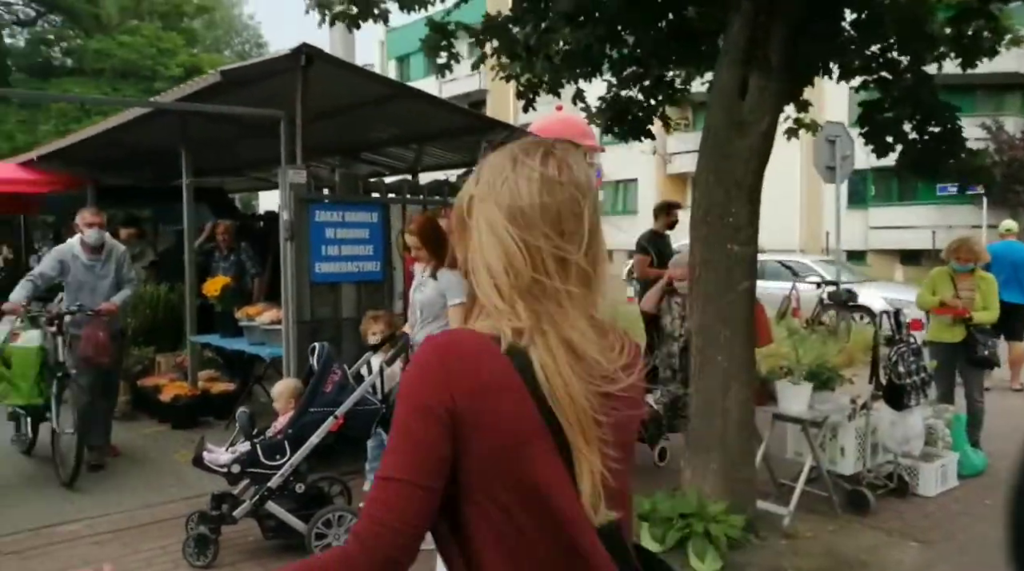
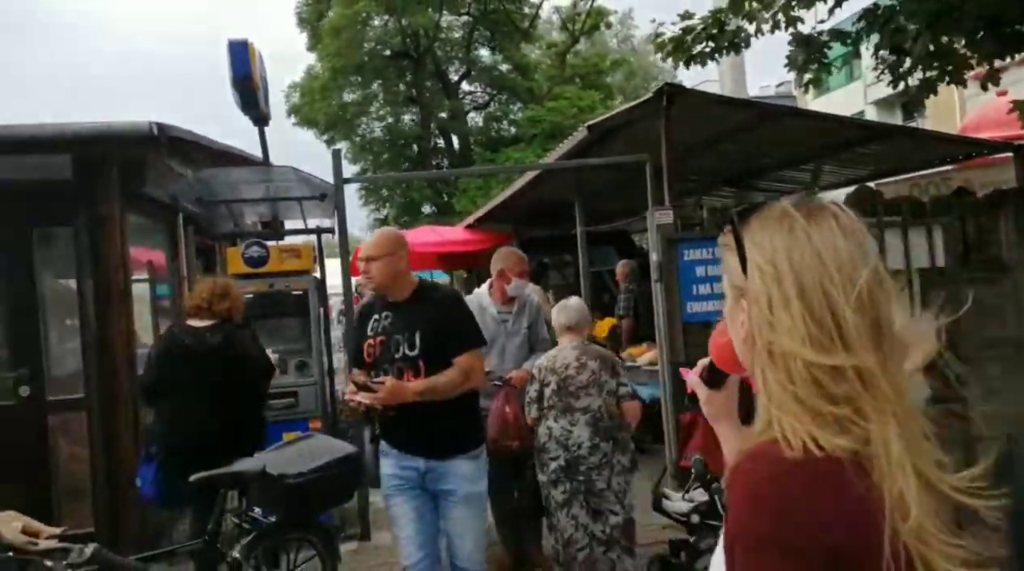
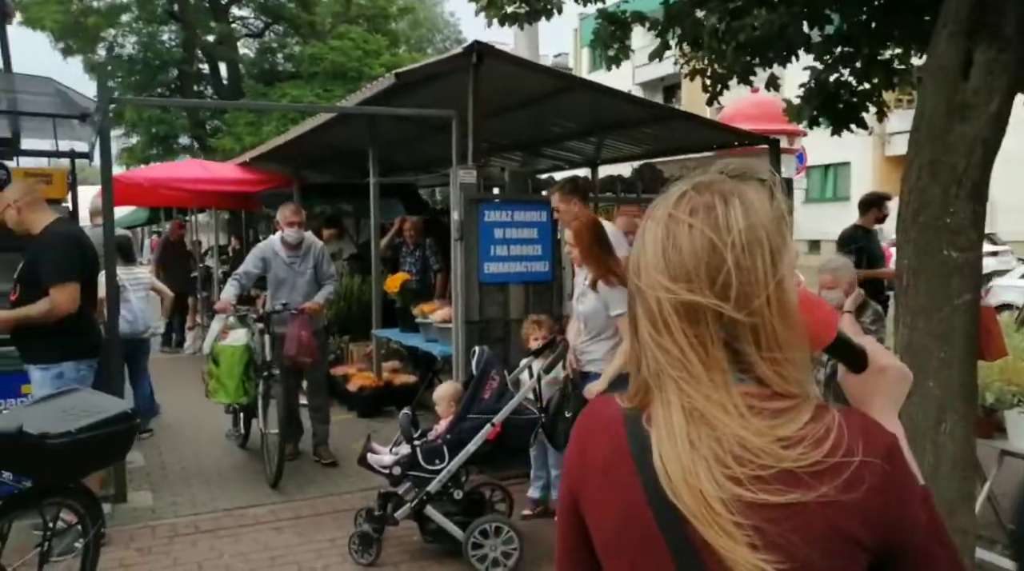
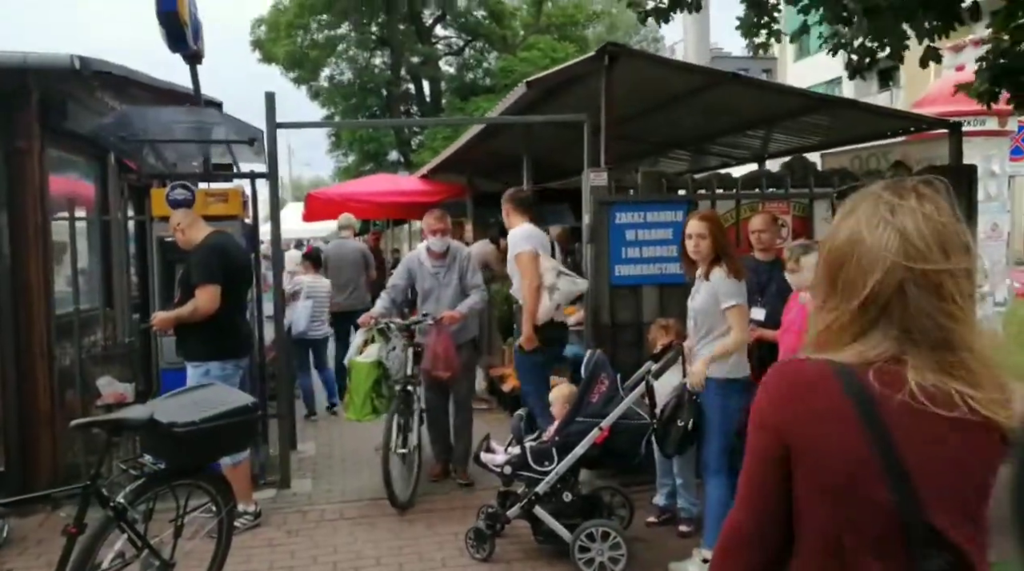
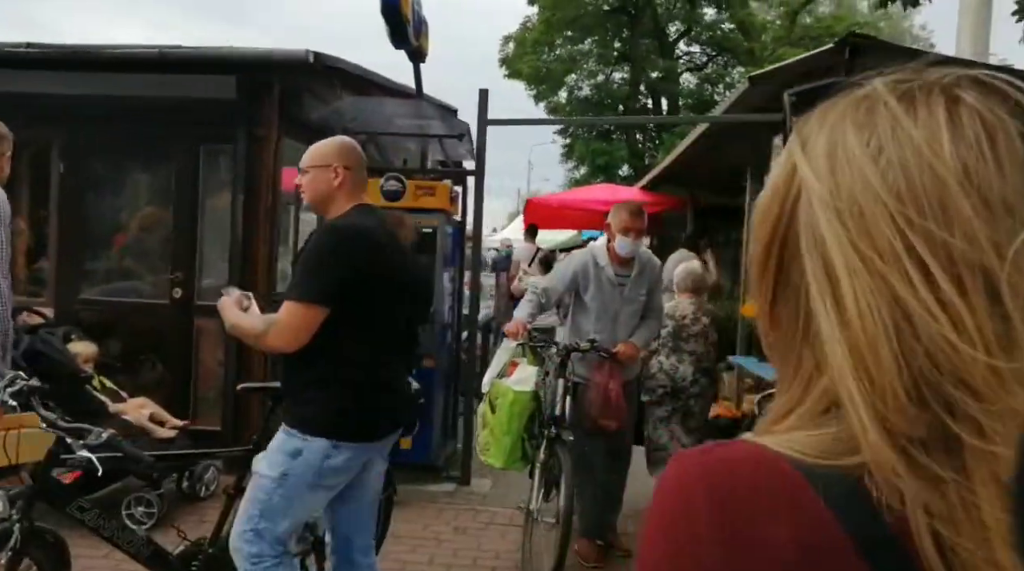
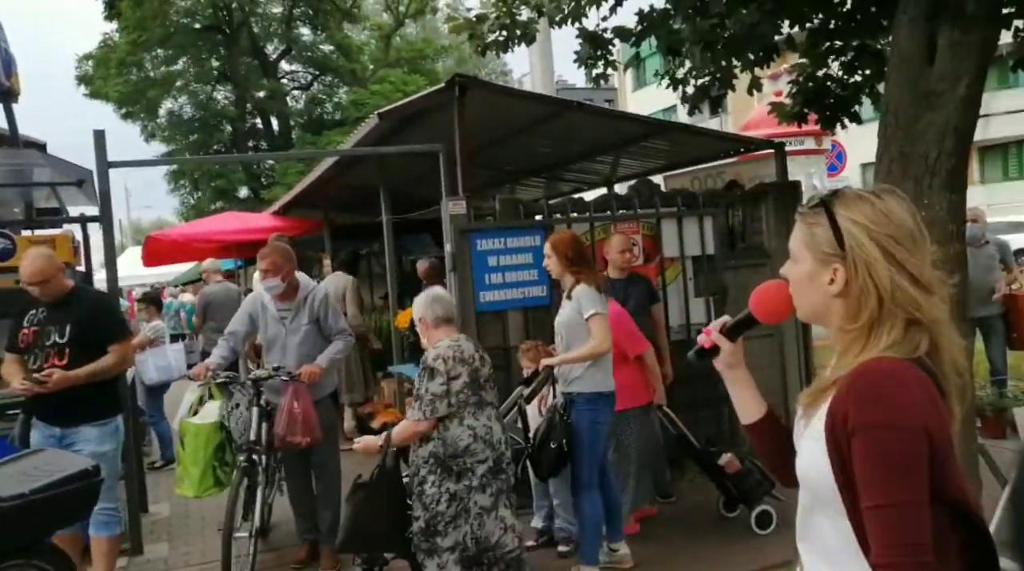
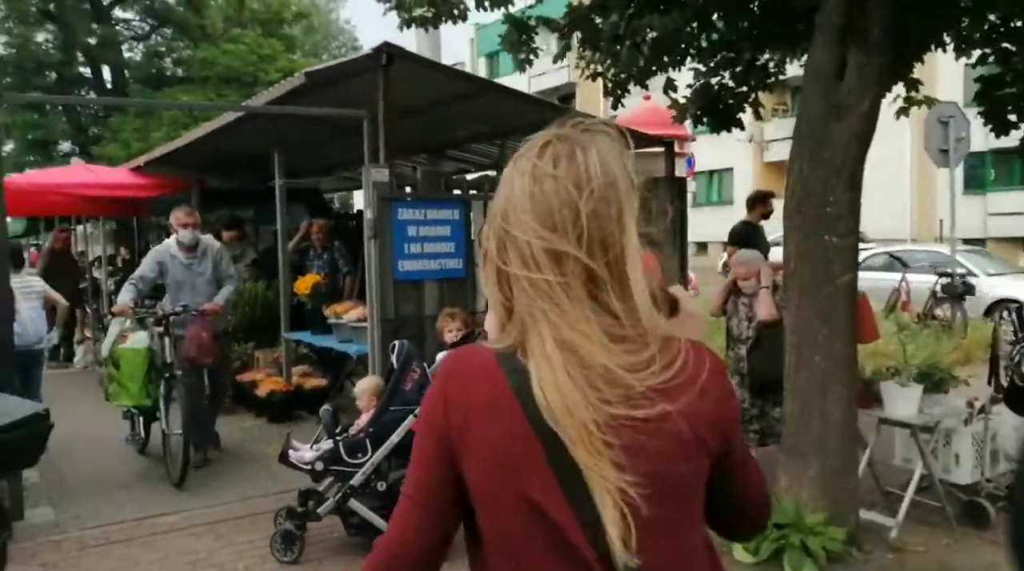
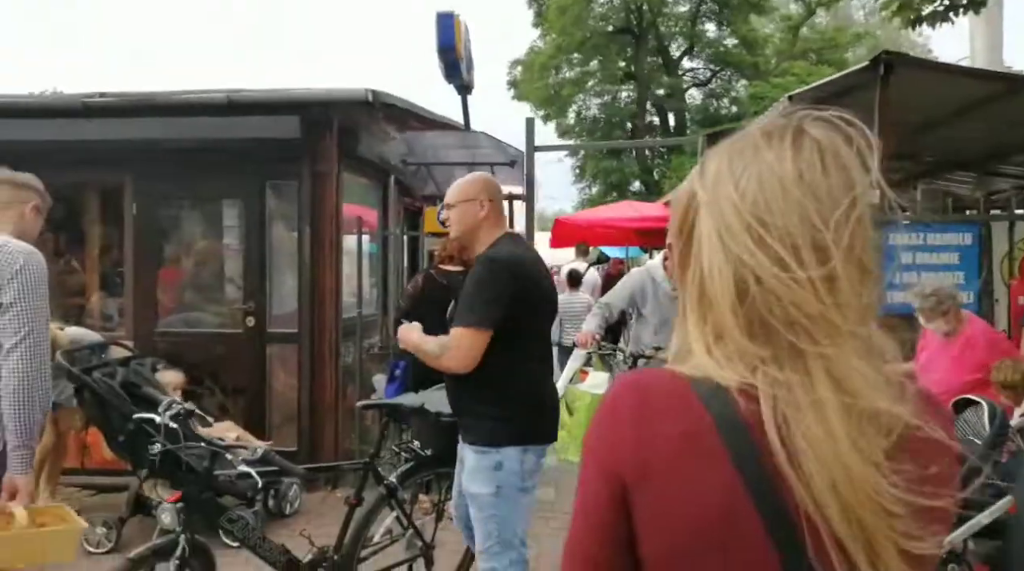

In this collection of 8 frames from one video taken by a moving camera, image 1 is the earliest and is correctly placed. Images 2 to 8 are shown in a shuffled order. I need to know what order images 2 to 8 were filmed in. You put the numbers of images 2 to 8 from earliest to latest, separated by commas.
7, 3, 4, 6, 2, 8, 5
